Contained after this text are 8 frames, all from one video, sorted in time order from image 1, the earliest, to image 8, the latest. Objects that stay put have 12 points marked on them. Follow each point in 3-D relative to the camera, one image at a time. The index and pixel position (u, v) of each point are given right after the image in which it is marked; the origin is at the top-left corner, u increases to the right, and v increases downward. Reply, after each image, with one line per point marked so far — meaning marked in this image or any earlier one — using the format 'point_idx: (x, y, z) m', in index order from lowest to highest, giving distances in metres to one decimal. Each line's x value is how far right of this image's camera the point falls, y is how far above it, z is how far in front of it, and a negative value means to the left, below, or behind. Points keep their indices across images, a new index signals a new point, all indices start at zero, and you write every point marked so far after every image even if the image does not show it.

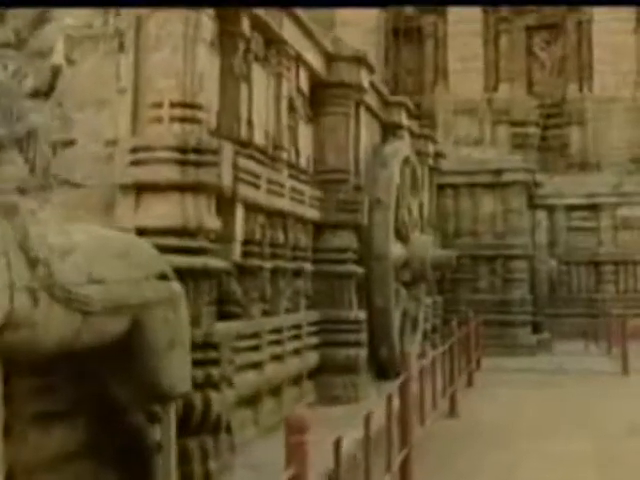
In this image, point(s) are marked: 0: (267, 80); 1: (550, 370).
0: (-0.3, +1.0, +4.8) m
1: (+3.1, -1.7, +10.0) m
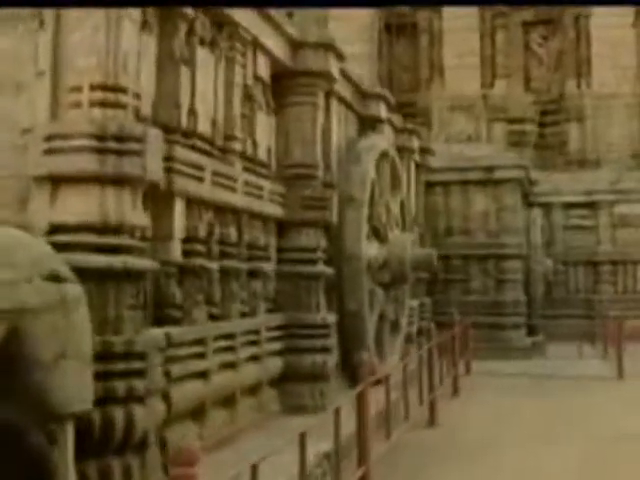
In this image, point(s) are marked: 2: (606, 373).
0: (-0.6, +1.0, +4.5) m
1: (+2.8, -1.7, +9.6) m
2: (+3.7, -1.7, +9.6) m
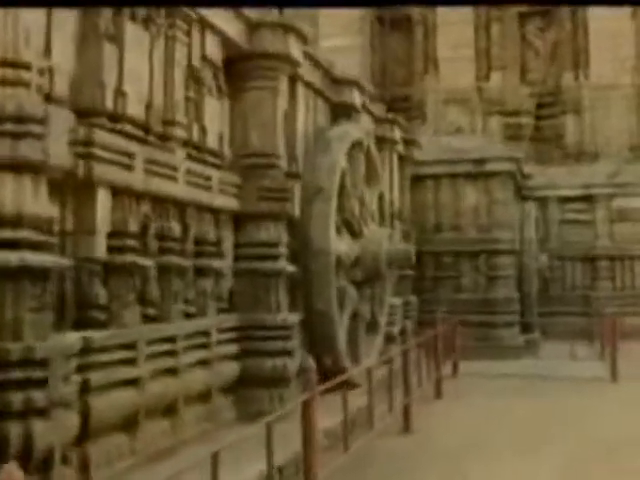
0: (-0.9, +1.1, +4.1) m
1: (+2.6, -1.7, +9.2) m
2: (+3.4, -1.7, +9.2) m
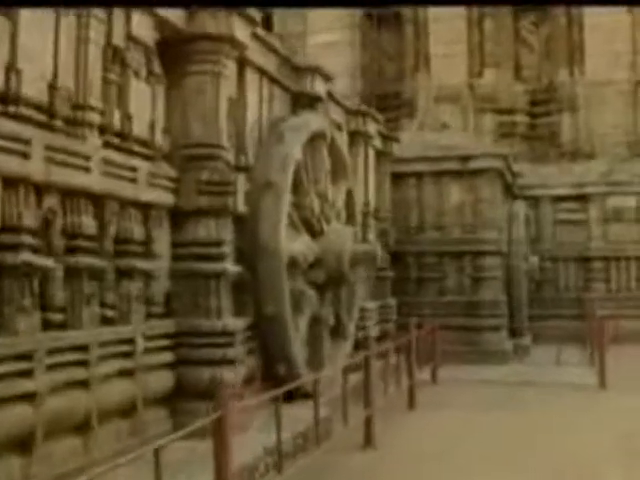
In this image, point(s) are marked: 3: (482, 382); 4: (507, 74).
0: (-1.3, +1.1, +3.6) m
1: (+2.3, -1.7, +8.7) m
2: (+3.1, -1.7, +8.7) m
3: (+1.8, -1.7, +8.6) m
4: (+4.2, +3.7, +16.5) m
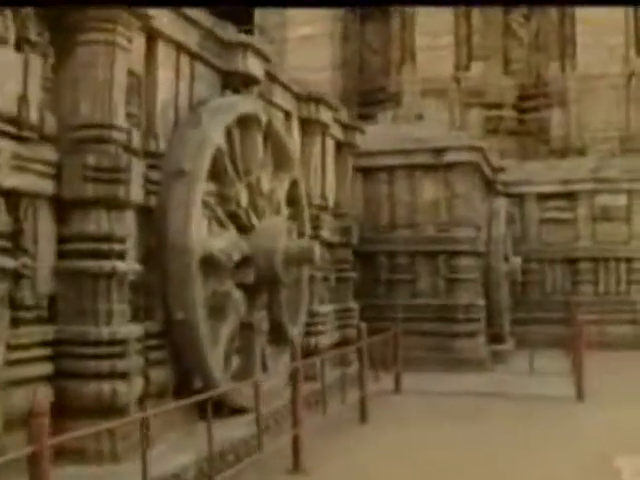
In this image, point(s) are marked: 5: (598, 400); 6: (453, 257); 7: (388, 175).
0: (-1.8, +1.1, +3.0) m
1: (+1.8, -1.6, +8.1) m
2: (+2.6, -1.6, +8.0) m
3: (+1.3, -1.6, +7.9) m
4: (+3.7, +3.7, +15.9) m
5: (+2.9, -1.7, +7.9) m
6: (+1.7, -0.2, +9.9) m
7: (+0.9, +0.9, +10.1) m
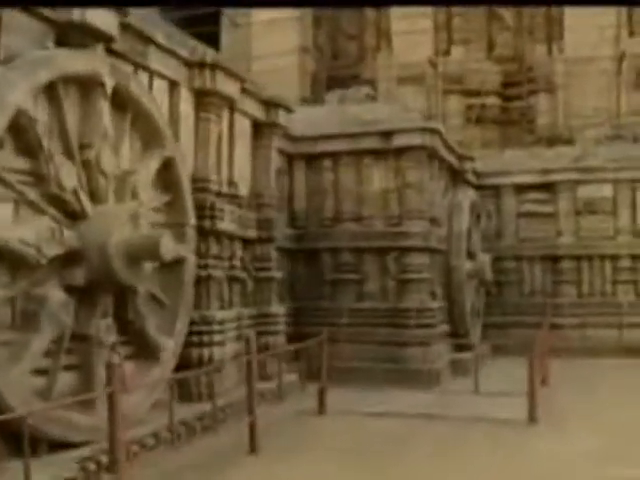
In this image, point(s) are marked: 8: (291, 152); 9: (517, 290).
0: (-2.7, +1.2, +2.0) m
1: (+1.0, -1.6, +6.9) m
2: (+1.8, -1.6, +6.9) m
3: (+0.5, -1.6, +6.8) m
4: (+3.1, +3.7, +14.7) m
5: (+2.1, -1.6, +6.7) m
6: (+1.0, -0.2, +8.7) m
7: (+0.1, +0.9, +9.0) m
8: (-0.3, +1.0, +8.9) m
9: (+3.1, -0.8, +11.7) m
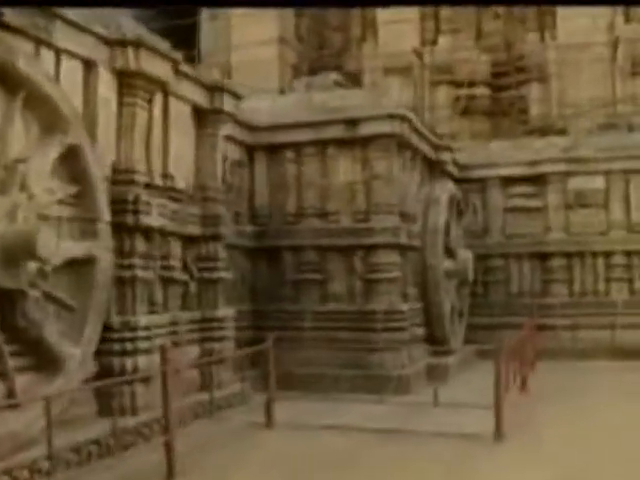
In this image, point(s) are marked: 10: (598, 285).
0: (-3.3, +1.2, +1.4) m
1: (+0.6, -1.5, +6.3) m
2: (+1.4, -1.5, +6.3) m
3: (+0.1, -1.5, +6.2) m
4: (+2.7, +3.8, +14.1) m
5: (+1.7, -1.6, +6.1) m
6: (+0.6, -0.1, +8.1) m
7: (-0.3, +1.0, +8.4) m
8: (-0.8, +1.1, +8.3) m
9: (+2.7, -0.7, +11.0) m
10: (+4.0, -0.6, +10.8) m
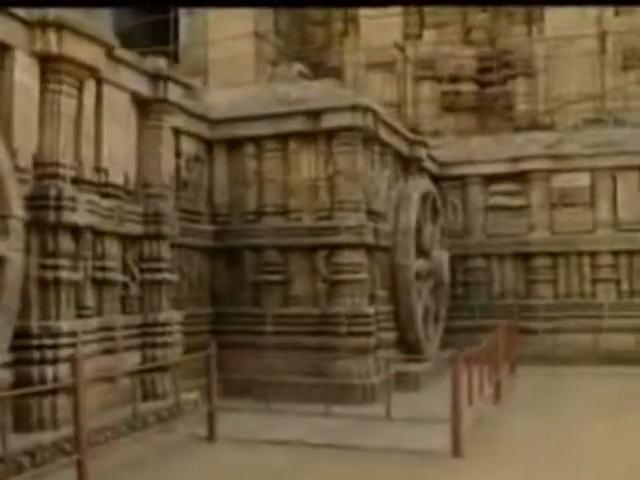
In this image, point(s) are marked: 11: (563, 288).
0: (-3.7, +1.2, +1.0) m
1: (+0.2, -1.5, +5.9) m
2: (+1.0, -1.5, +5.8) m
3: (-0.3, -1.5, +5.7) m
4: (+2.4, +3.8, +13.6) m
5: (+1.3, -1.5, +5.6) m
6: (+0.2, -0.1, +7.7) m
7: (-0.7, +1.0, +8.0) m
8: (-1.2, +1.1, +7.9) m
9: (+2.3, -0.7, +10.6) m
10: (+3.7, -0.6, +10.3) m
11: (+3.4, -0.6, +10.3) m
